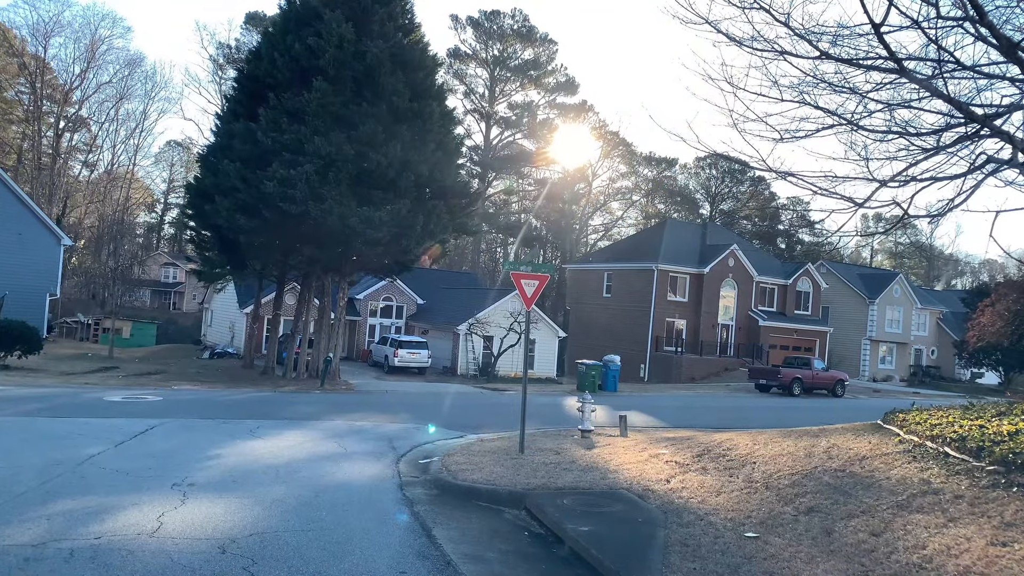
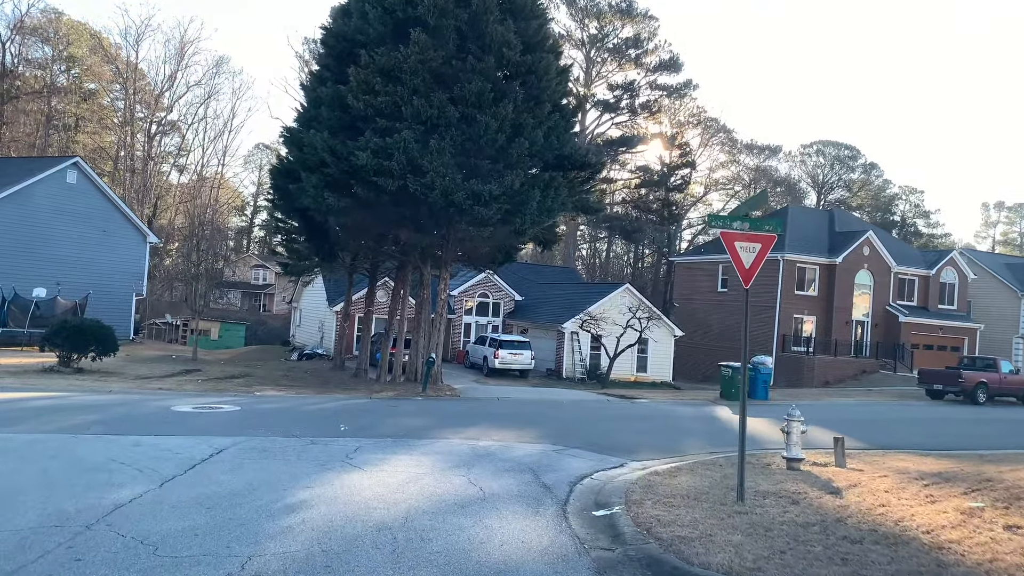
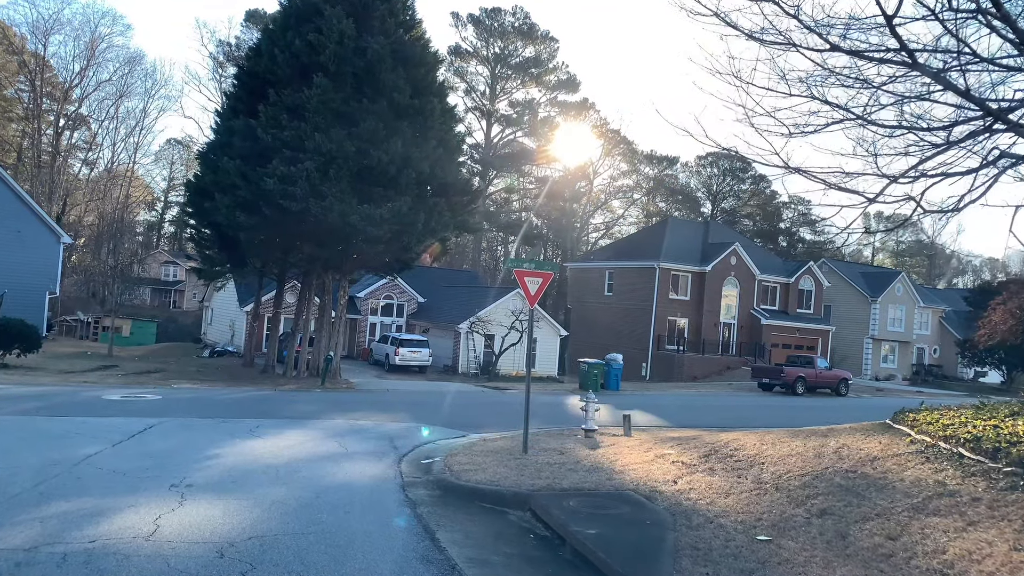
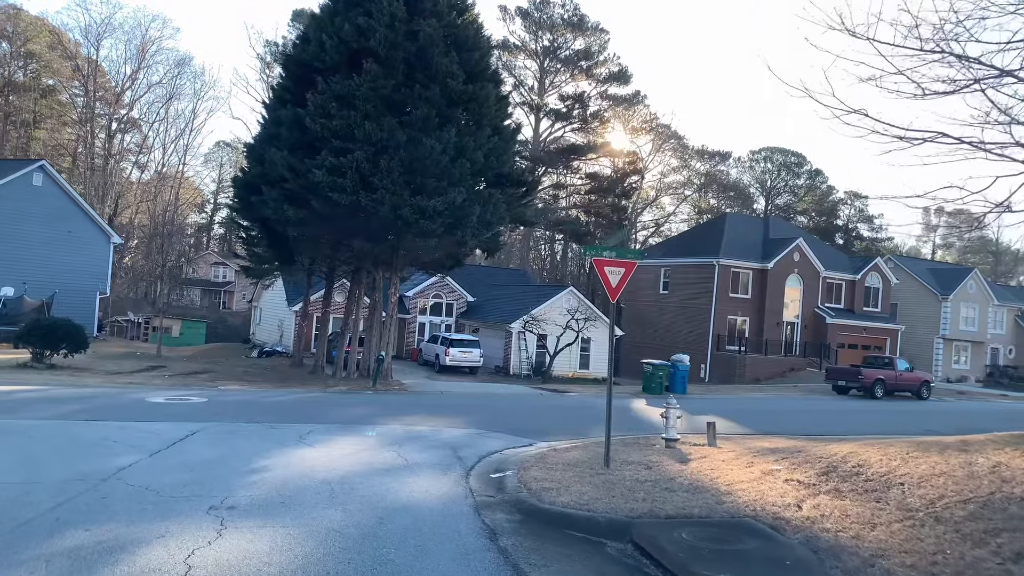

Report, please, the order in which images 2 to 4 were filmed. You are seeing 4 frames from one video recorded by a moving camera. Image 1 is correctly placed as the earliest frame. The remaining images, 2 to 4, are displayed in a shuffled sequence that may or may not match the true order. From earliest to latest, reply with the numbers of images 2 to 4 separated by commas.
3, 4, 2
